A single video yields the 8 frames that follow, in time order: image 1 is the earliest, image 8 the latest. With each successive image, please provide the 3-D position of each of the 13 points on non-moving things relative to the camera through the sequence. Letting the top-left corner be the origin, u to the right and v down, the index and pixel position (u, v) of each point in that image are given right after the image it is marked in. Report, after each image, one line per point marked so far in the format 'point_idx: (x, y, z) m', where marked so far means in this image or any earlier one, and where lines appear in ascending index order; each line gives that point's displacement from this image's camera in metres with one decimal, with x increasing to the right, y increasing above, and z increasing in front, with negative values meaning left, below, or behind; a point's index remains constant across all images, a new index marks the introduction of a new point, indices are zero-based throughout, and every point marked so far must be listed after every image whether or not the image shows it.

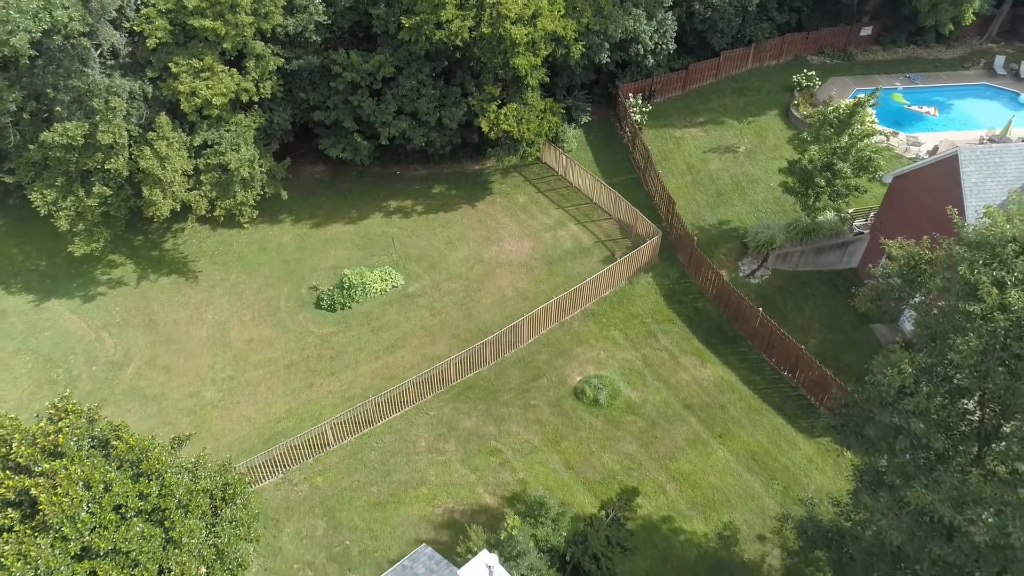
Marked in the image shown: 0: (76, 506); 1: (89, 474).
0: (-8.9, -4.4, +15.1) m
1: (-8.9, -3.8, +15.6) m
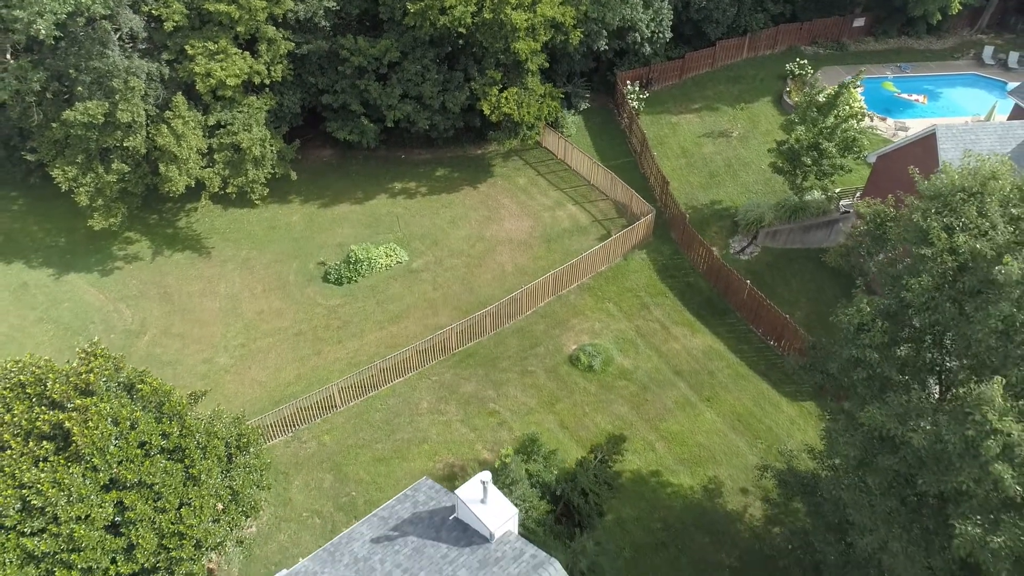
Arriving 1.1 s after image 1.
0: (-9.0, -3.3, +16.4) m
1: (-9.0, -2.7, +16.9) m
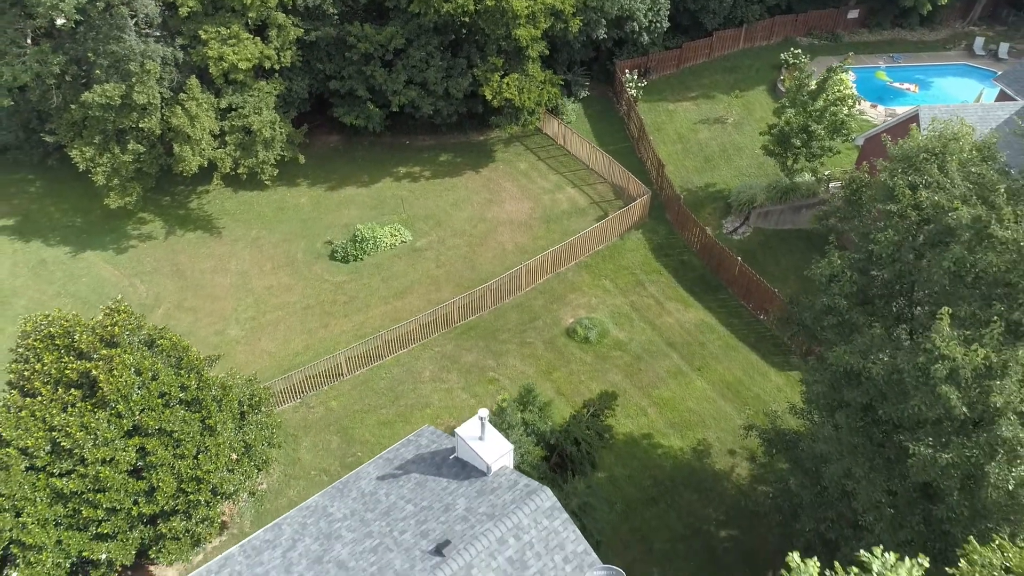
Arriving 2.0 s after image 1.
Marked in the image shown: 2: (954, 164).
0: (-9.1, -2.3, +17.5) m
1: (-9.1, -1.8, +18.0) m
2: (+8.2, +2.3, +13.6) m
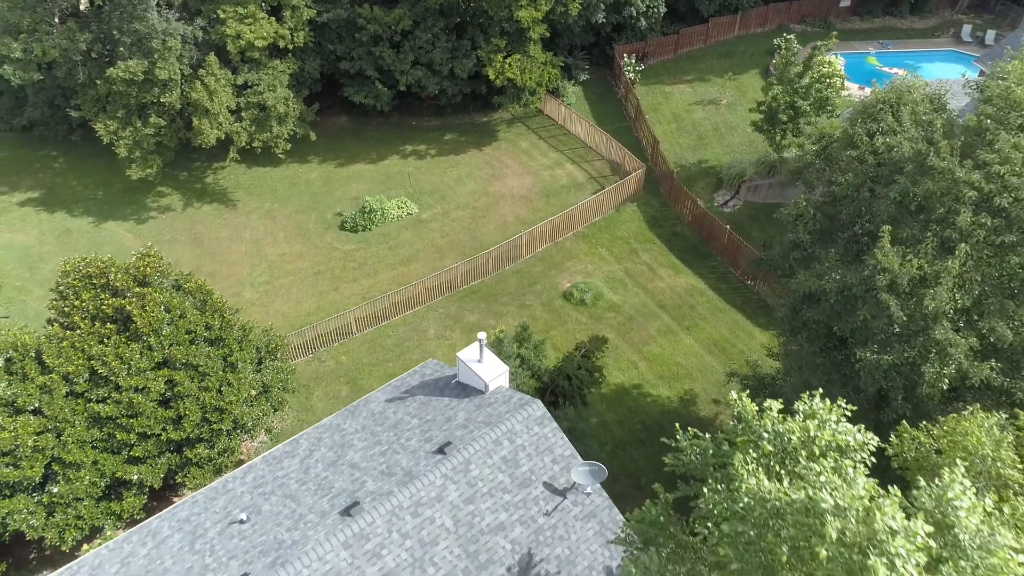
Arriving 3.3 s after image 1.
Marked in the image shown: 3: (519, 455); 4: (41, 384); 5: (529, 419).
0: (-9.2, -0.9, +19.2) m
1: (-9.2, -0.3, +19.6) m
2: (+8.1, +3.6, +15.2) m
3: (+0.1, -3.3, +14.6) m
4: (-11.5, -2.3, +18.0) m
5: (+0.4, -2.6, +15.1) m
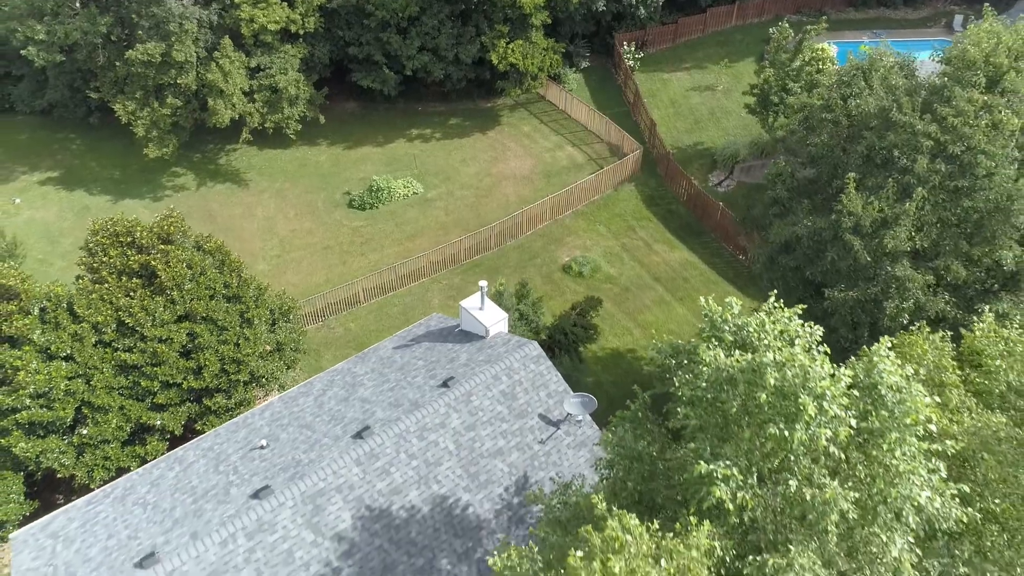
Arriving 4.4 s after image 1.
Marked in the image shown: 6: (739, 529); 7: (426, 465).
0: (-9.2, +0.3, +20.5) m
1: (-9.2, +0.8, +20.9) m
2: (+8.1, +4.7, +16.4) m
3: (+0.1, -2.1, +15.8) m
4: (-11.5, -1.2, +19.3) m
5: (+0.3, -1.5, +16.3) m
6: (+2.5, -2.6, +8.1) m
7: (-1.7, -3.4, +14.4) m
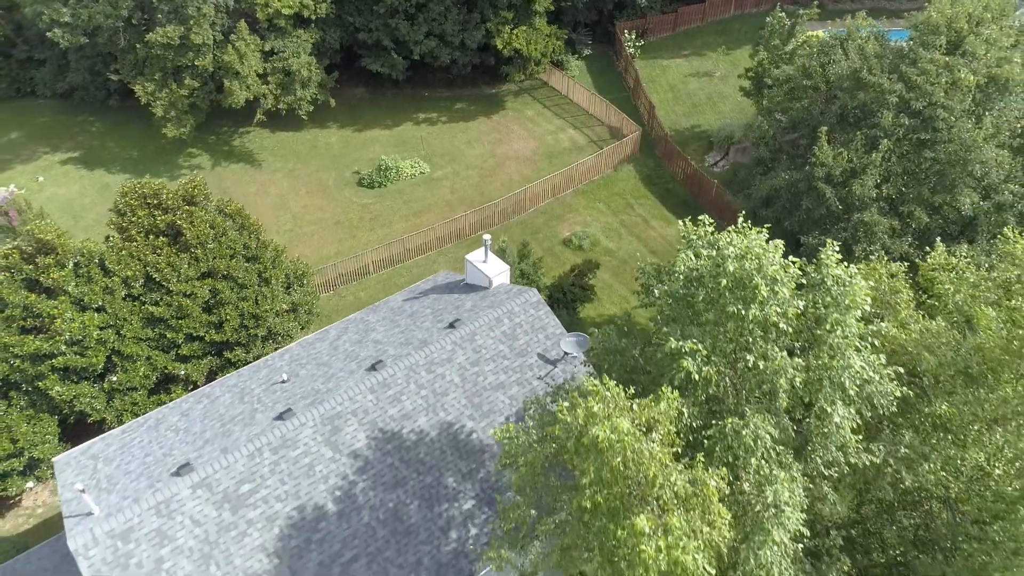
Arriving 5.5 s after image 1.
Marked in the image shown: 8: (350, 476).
0: (-9.1, +1.5, +21.9) m
1: (-9.1, +2.0, +22.3) m
2: (+8.2, +5.8, +17.7) m
3: (+0.1, -1.0, +17.2) m
4: (-11.5, +0.1, +20.7) m
5: (+0.4, -0.3, +17.6) m
6: (+2.4, -1.4, +9.4) m
7: (-1.7, -2.3, +15.8) m
8: (-3.2, -3.7, +14.5) m
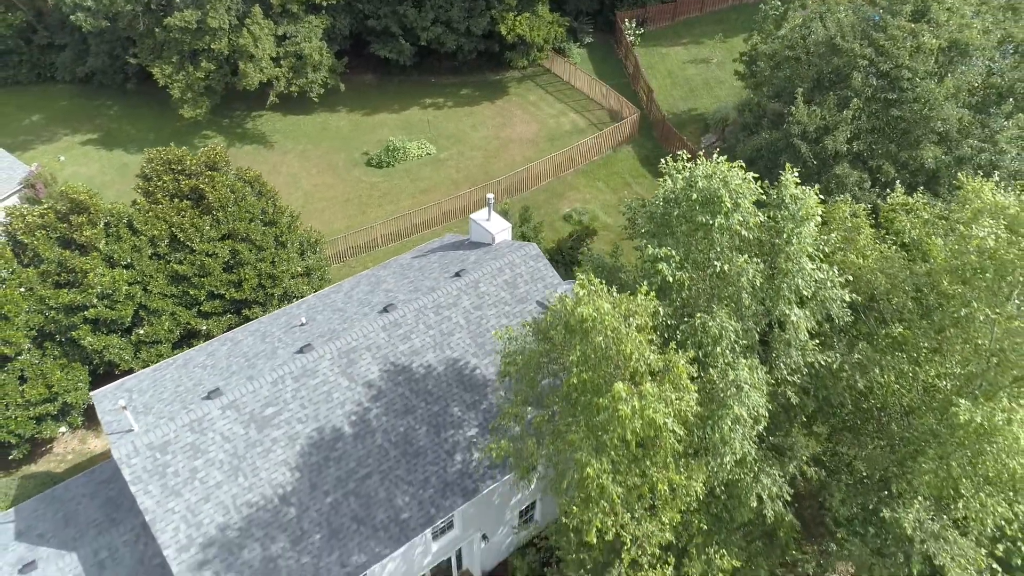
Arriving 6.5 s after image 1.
0: (-9.0, +2.7, +23.3) m
1: (-9.0, +3.3, +23.7) m
2: (+8.2, +7.0, +19.0) m
3: (+0.2, +0.2, +18.5) m
4: (-11.4, +1.3, +22.2) m
5: (+0.4, +0.8, +19.0) m
6: (+2.4, -0.2, +10.8) m
7: (-1.7, -1.1, +17.2) m
8: (-3.2, -2.5, +15.9) m
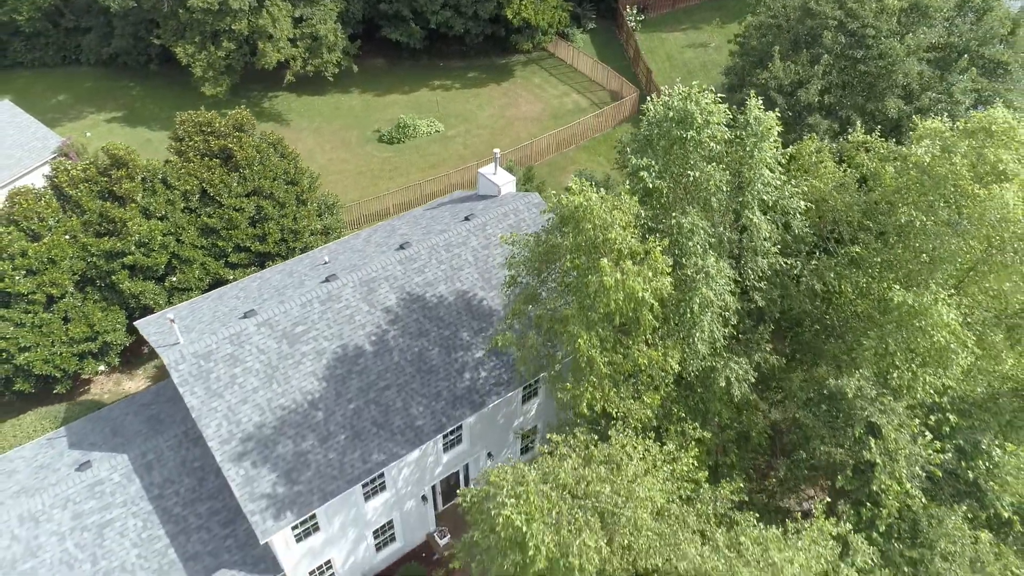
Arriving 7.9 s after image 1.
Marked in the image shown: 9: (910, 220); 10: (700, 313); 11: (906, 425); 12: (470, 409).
0: (-8.9, +4.3, +25.2) m
1: (-8.9, +4.9, +25.6) m
2: (+8.4, +8.5, +20.8) m
3: (+0.3, +1.8, +20.4) m
4: (-11.3, +2.9, +24.1) m
5: (+0.5, +2.4, +20.8) m
6: (+2.5, +1.3, +12.6) m
7: (-1.6, +0.5, +19.0) m
8: (-3.1, -0.9, +17.7) m
9: (+7.3, +1.2, +13.4) m
10: (+3.0, -0.4, +11.7) m
11: (+6.8, -2.4, +12.6) m
12: (-1.0, -2.8, +17.2) m
